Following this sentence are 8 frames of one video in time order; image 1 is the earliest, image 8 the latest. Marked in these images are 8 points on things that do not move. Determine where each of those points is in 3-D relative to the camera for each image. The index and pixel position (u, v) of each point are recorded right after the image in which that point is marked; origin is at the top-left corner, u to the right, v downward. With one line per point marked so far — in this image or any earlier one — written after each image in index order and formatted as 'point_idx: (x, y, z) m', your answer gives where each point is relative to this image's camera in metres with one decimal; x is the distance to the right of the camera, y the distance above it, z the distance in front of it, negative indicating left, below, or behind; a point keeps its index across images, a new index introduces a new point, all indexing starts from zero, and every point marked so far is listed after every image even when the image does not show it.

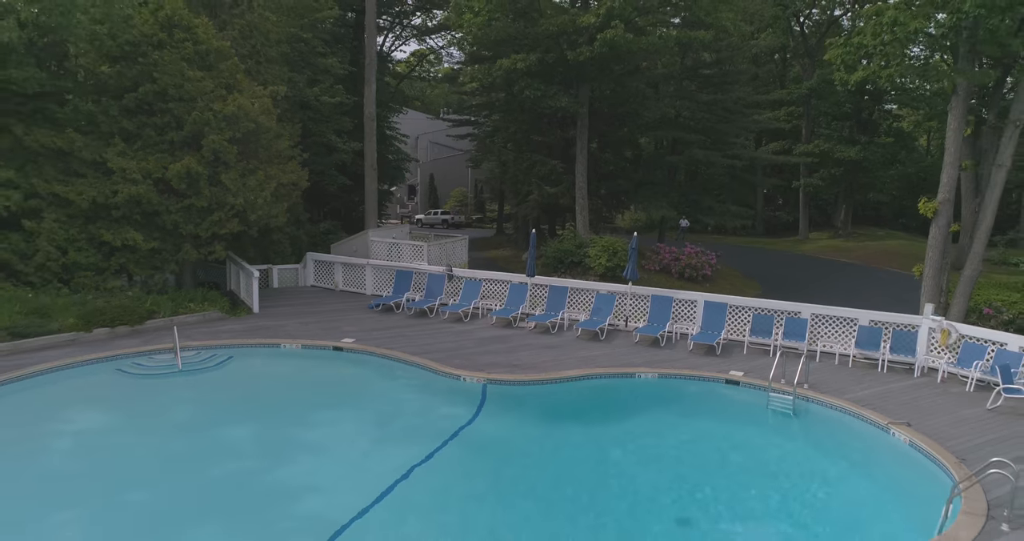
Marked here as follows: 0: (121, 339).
0: (-8.1, -1.4, +11.0) m
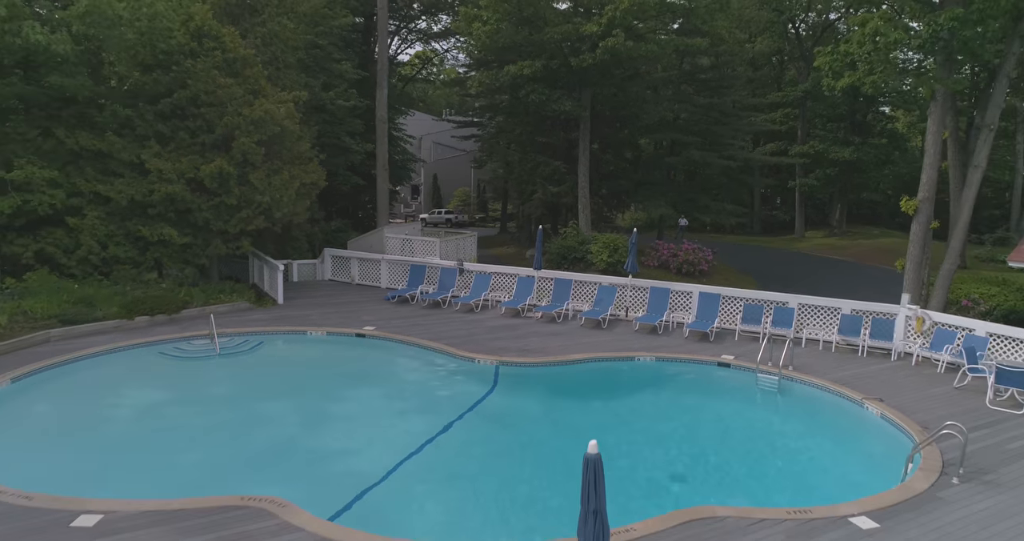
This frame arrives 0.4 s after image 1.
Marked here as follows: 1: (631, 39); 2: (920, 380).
0: (-7.9, -1.3, +11.9) m
1: (+3.9, +7.6, +17.5) m
2: (+7.7, -2.0, +9.9) m
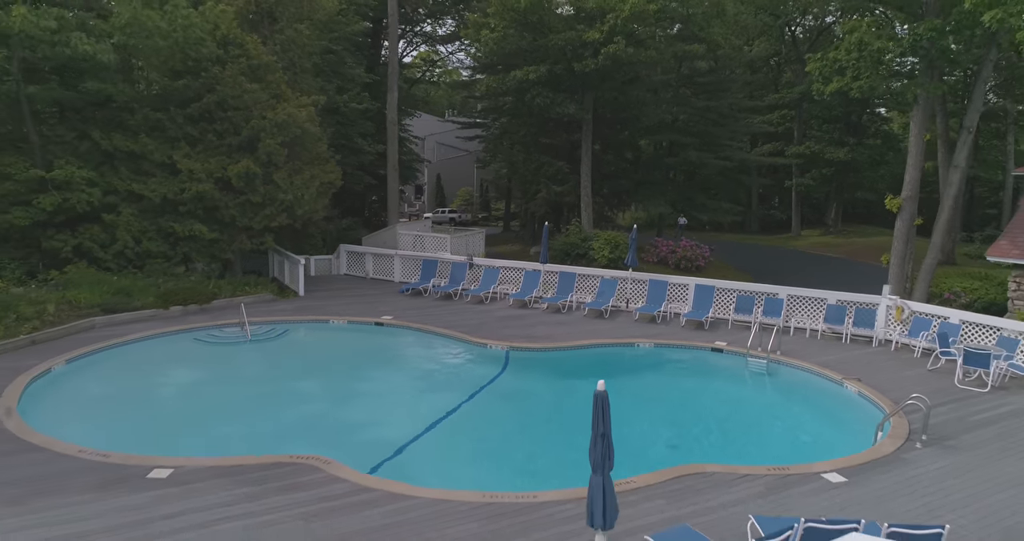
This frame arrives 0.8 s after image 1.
0: (-7.7, -1.1, +12.8) m
1: (+4.1, +7.8, +18.3) m
2: (+7.9, -1.9, +10.8) m
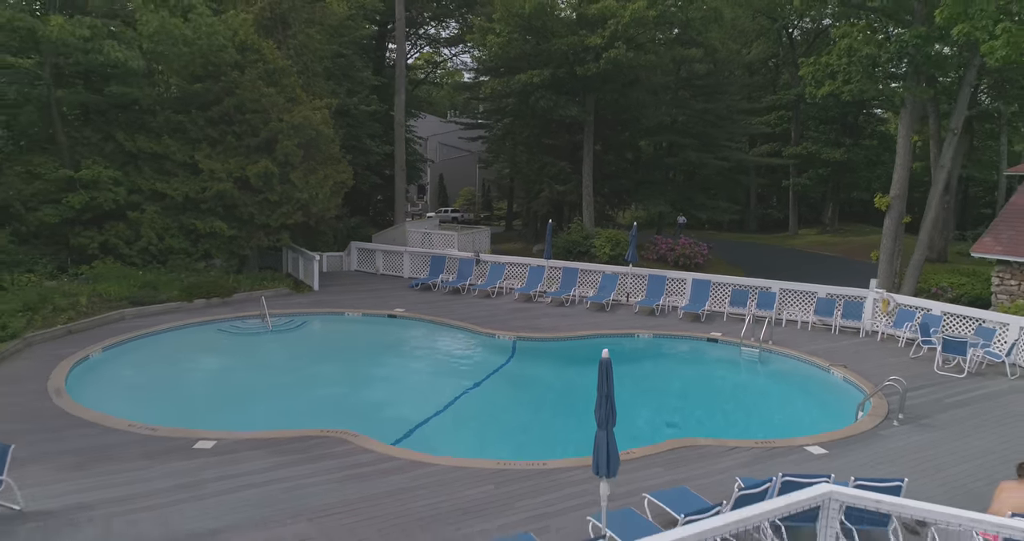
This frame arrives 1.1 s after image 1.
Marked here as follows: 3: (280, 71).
0: (-7.5, -1.0, +13.5) m
1: (+4.3, +7.9, +19.0) m
2: (+8.0, -1.7, +11.5) m
3: (-6.8, +5.9, +15.5) m
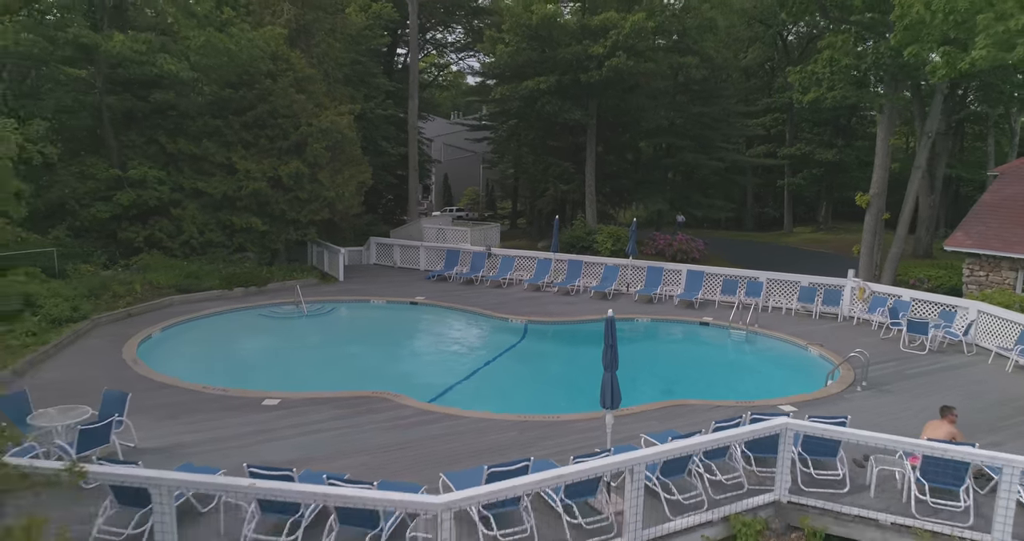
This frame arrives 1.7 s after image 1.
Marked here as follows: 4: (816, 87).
0: (-7.2, -0.7, +14.8) m
1: (+4.6, +8.2, +20.3) m
2: (+8.3, -1.5, +12.8) m
3: (-6.5, +6.1, +16.8) m
4: (+10.2, +6.2, +17.8) m
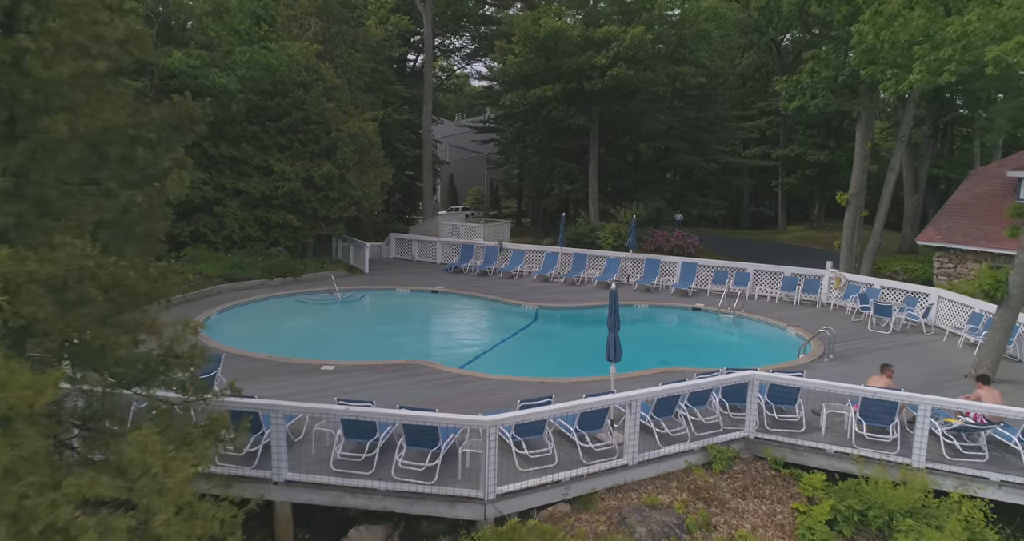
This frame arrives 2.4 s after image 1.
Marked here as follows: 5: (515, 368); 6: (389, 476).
0: (-6.9, -0.4, +16.4) m
1: (+5.0, +8.4, +21.9) m
2: (+8.7, -1.2, +14.4) m
3: (-6.2, +6.4, +18.5) m
4: (+10.6, +6.4, +19.4) m
5: (+0.1, -2.3, +11.9) m
6: (-1.5, -2.6, +6.6) m
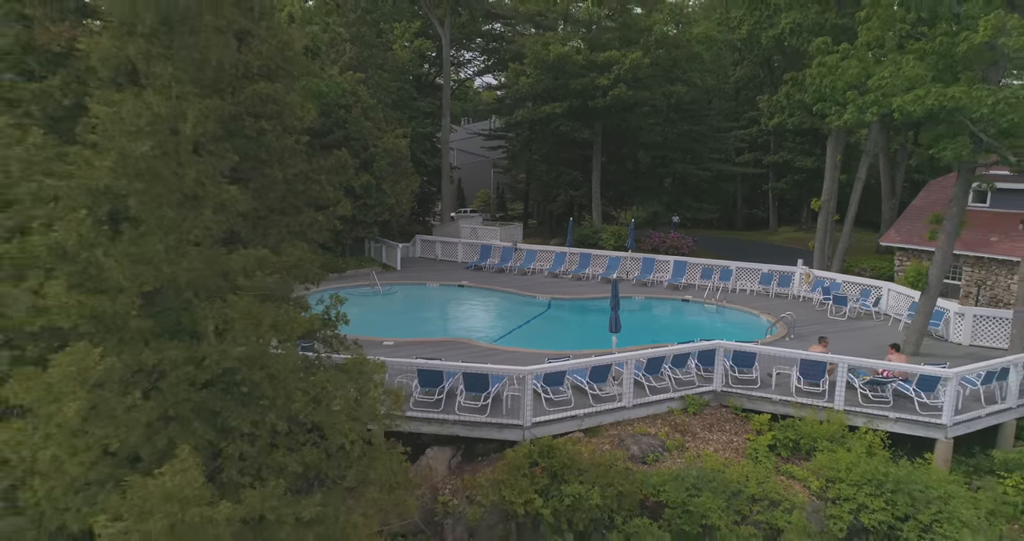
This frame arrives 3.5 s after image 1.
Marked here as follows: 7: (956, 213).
0: (-6.3, -0.3, +19.0) m
1: (+5.5, +8.5, +24.5) m
2: (+9.2, -1.1, +17.0) m
3: (-5.6, +6.5, +21.1) m
4: (+11.1, +6.5, +21.9) m
5: (+0.6, -2.1, +14.5) m
6: (-1.0, -2.4, +9.2) m
7: (+10.1, +1.3, +12.0) m
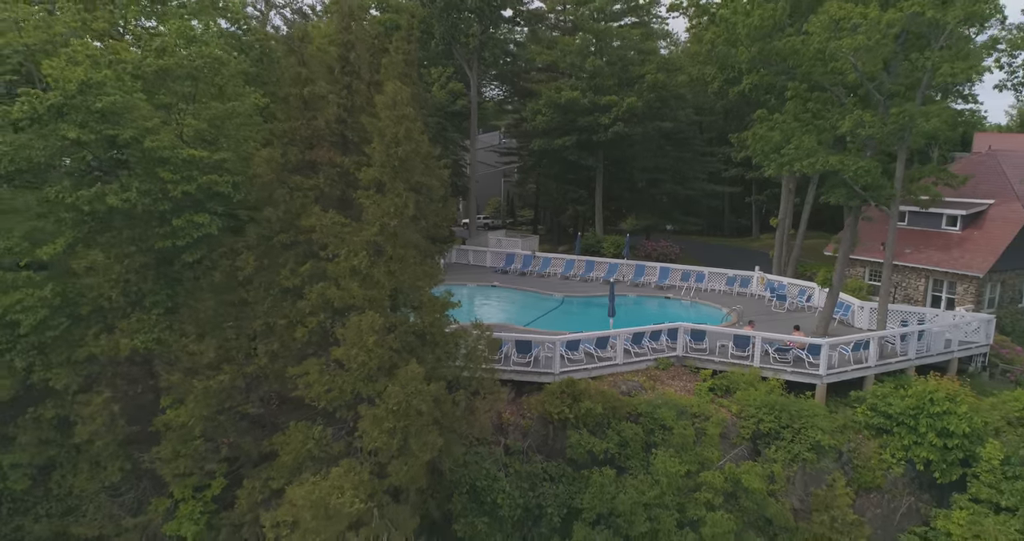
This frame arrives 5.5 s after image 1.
0: (-5.4, -0.5, +24.4) m
1: (+6.5, +8.3, +29.9) m
2: (+10.2, -1.3, +22.3) m
3: (-4.6, +6.3, +26.5) m
4: (+12.1, +6.3, +27.3) m
5: (+1.6, -2.3, +19.9) m
6: (0.0, -2.6, +14.6) m
7: (+11.1, +1.1, +17.3) m
